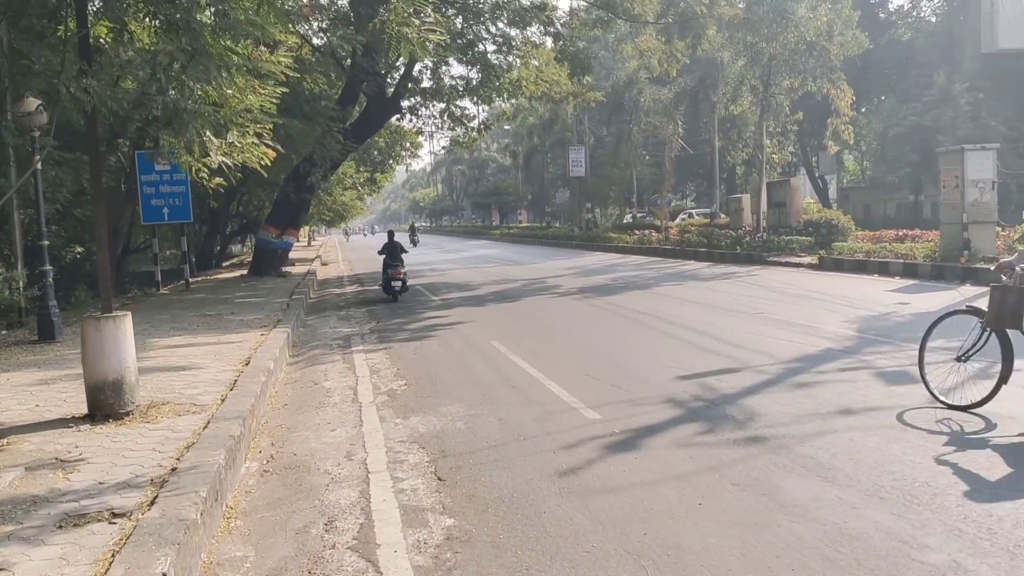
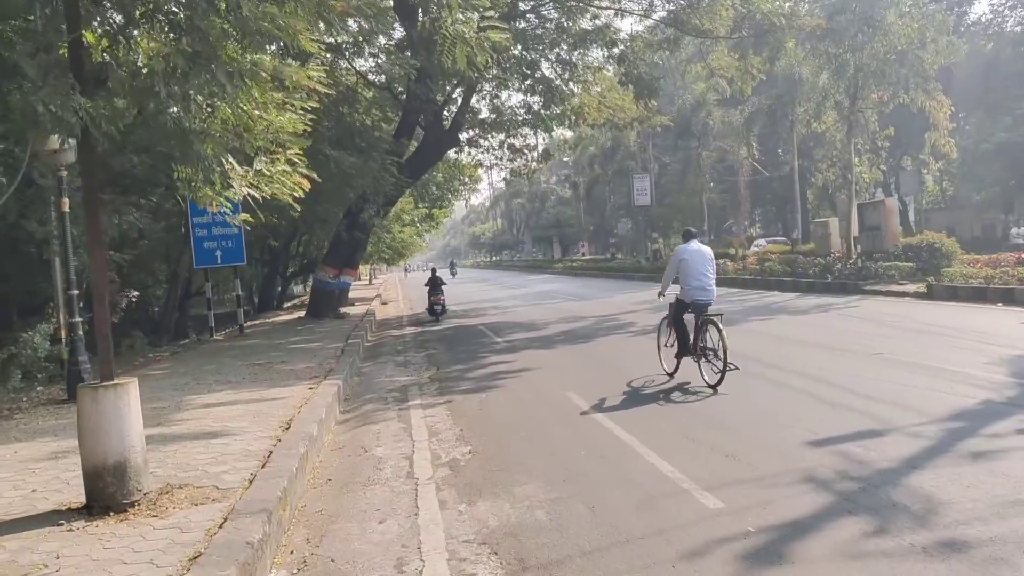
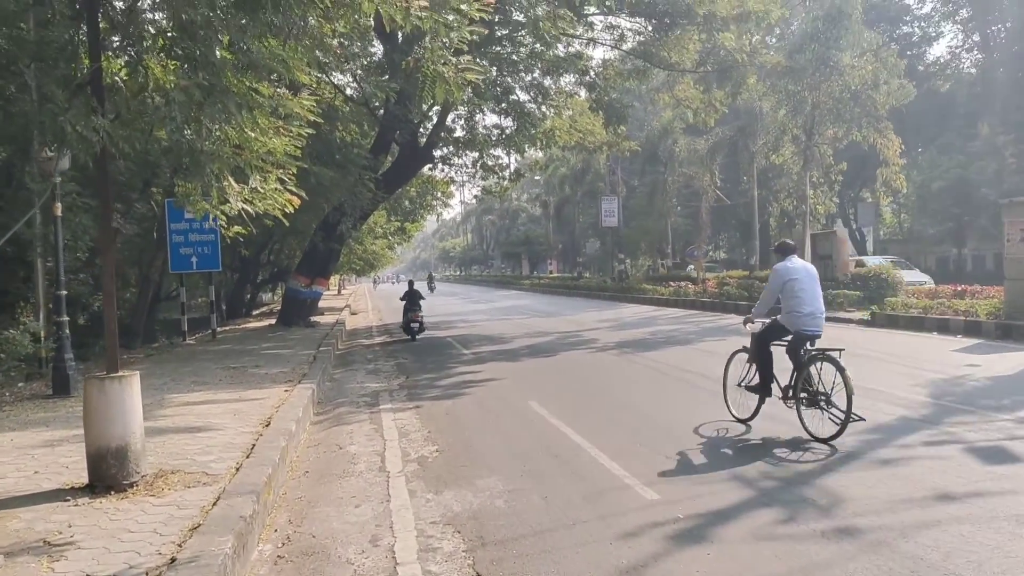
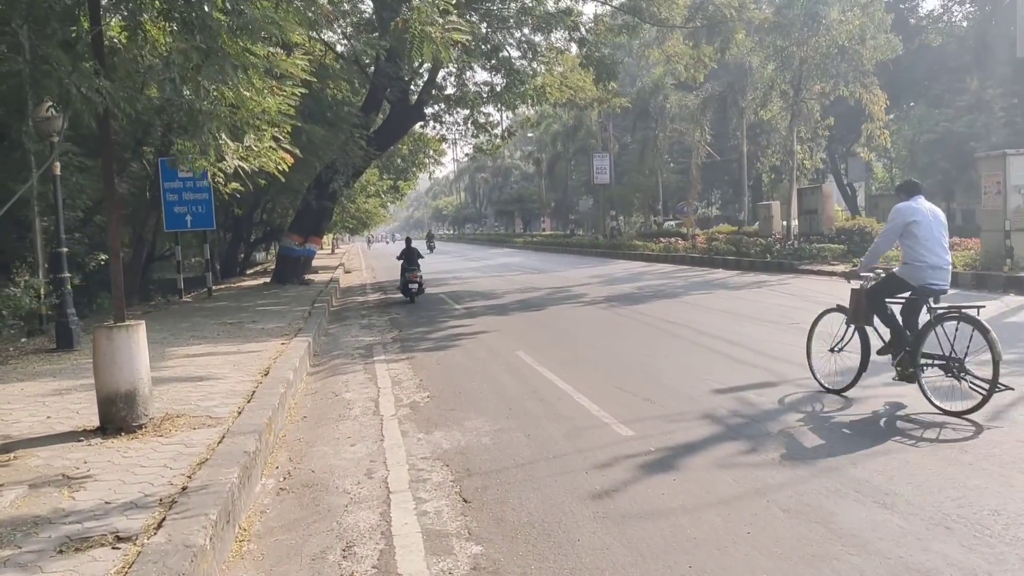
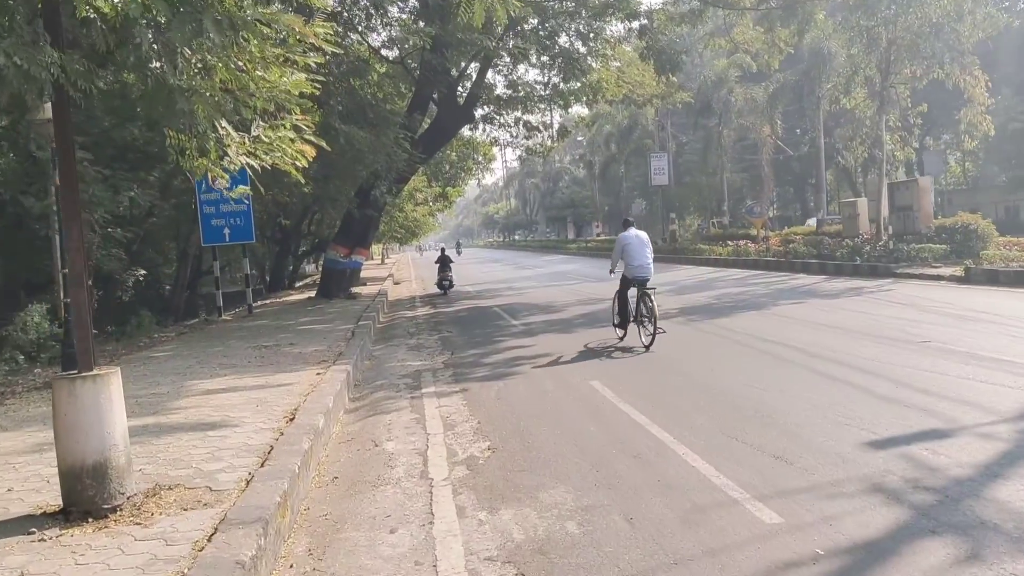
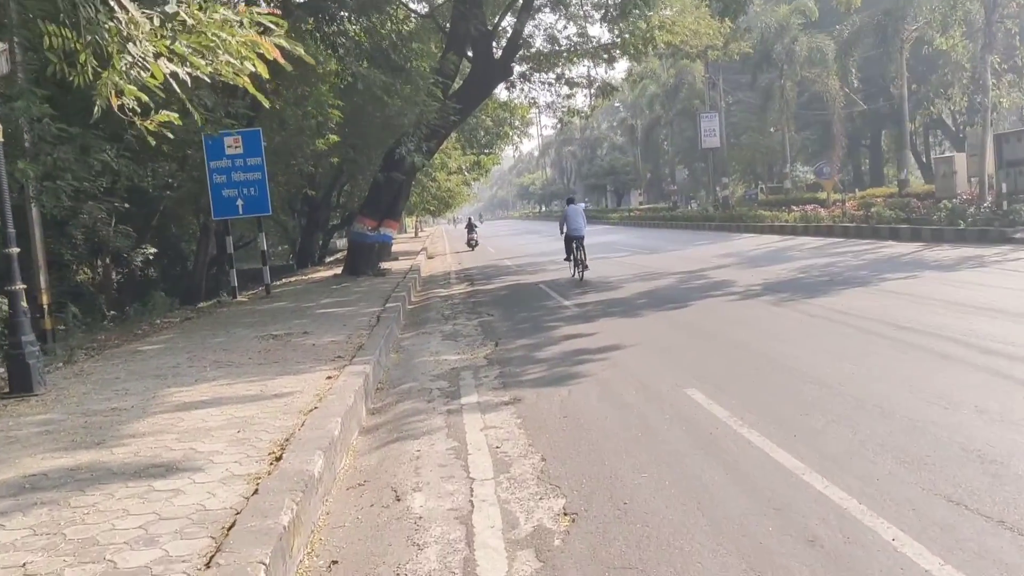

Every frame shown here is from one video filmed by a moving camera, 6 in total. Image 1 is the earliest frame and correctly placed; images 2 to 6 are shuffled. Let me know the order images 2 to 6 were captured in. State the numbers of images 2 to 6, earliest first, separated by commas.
4, 3, 2, 5, 6
